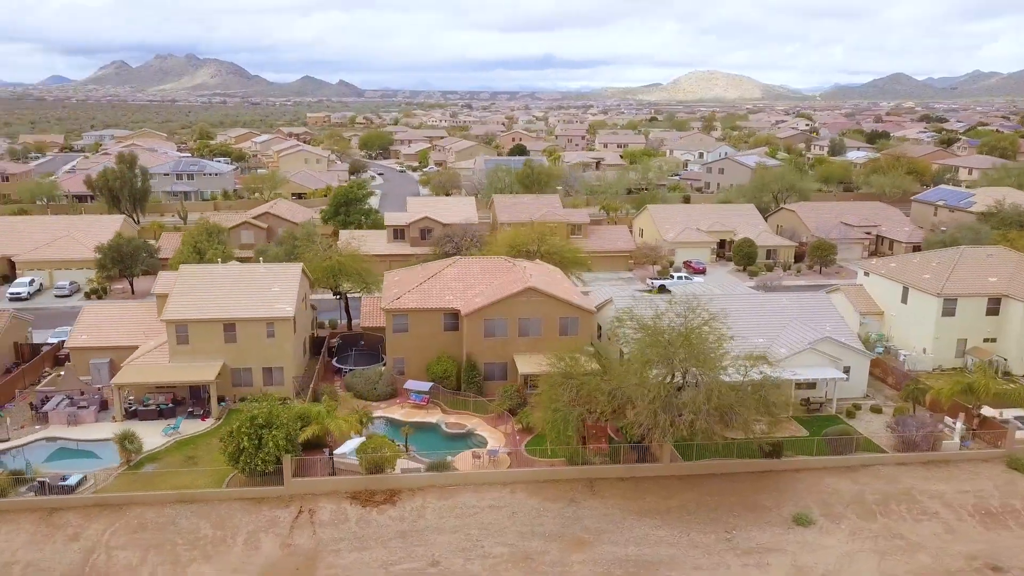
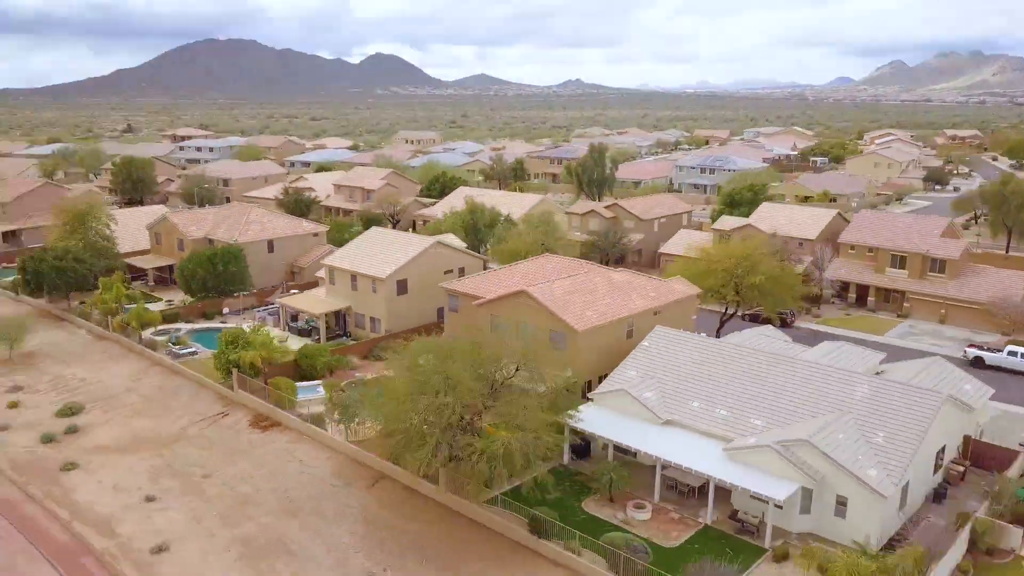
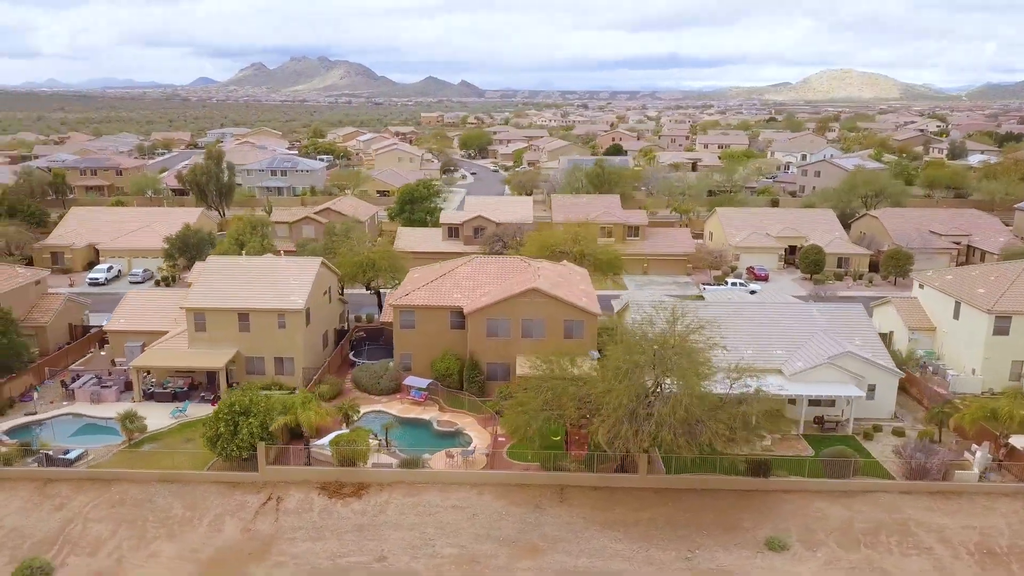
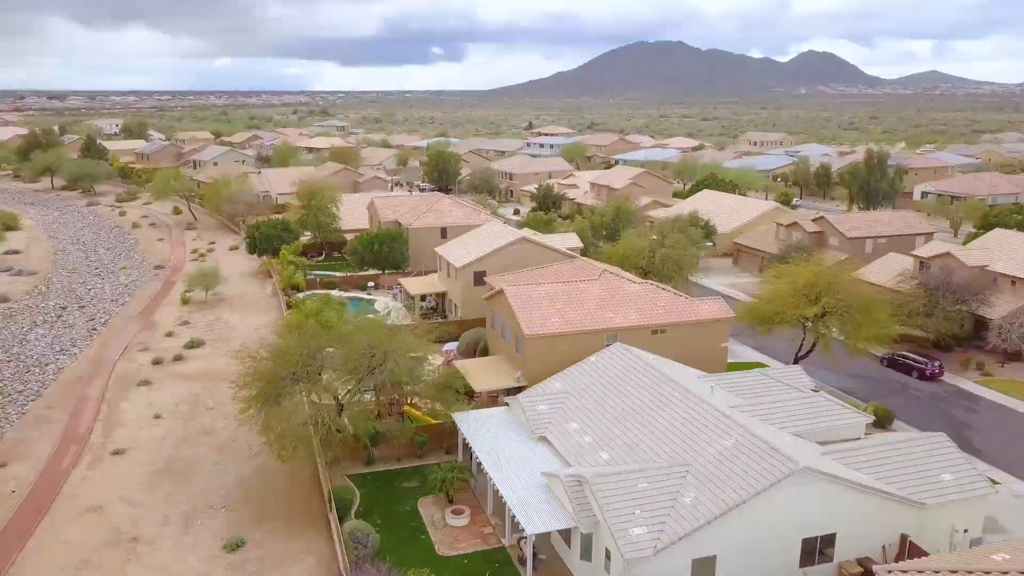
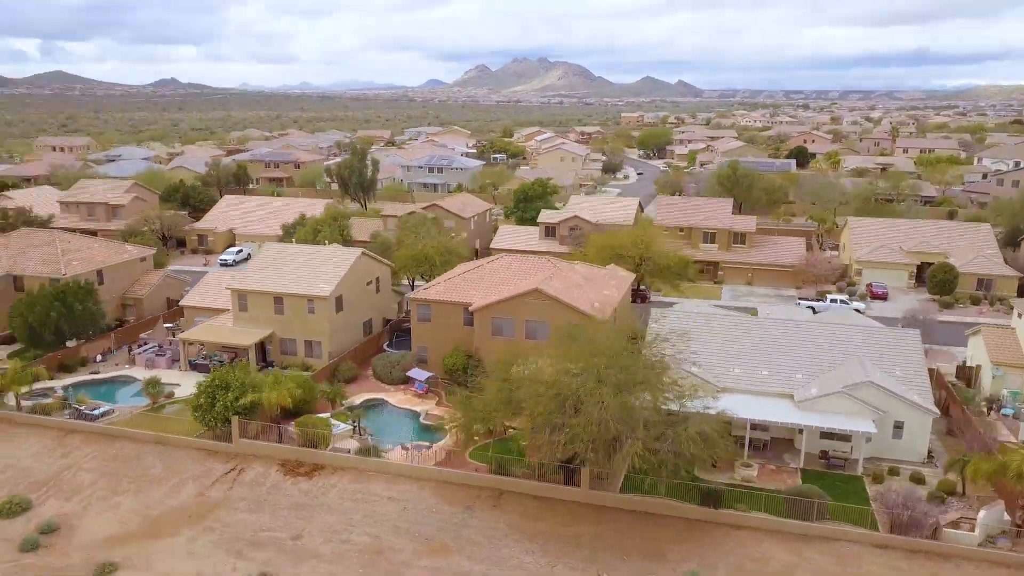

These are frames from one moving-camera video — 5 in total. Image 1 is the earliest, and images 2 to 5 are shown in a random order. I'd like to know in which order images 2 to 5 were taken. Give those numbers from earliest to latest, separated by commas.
3, 5, 2, 4
